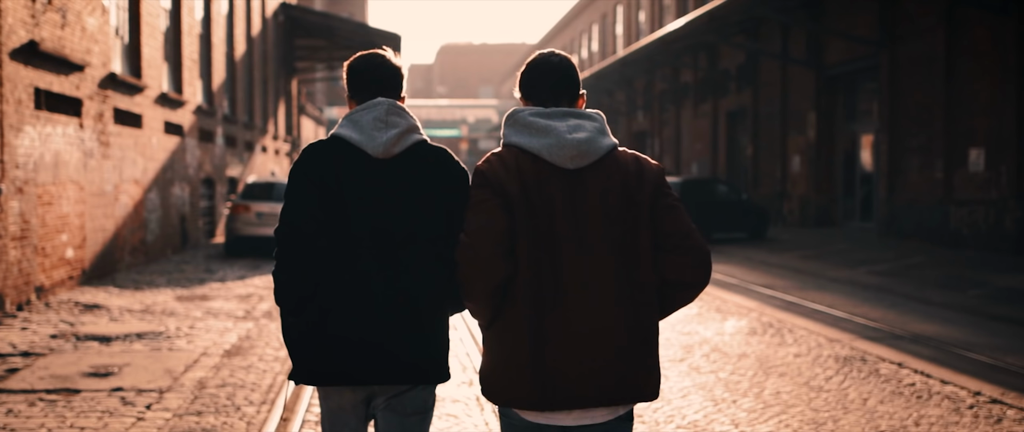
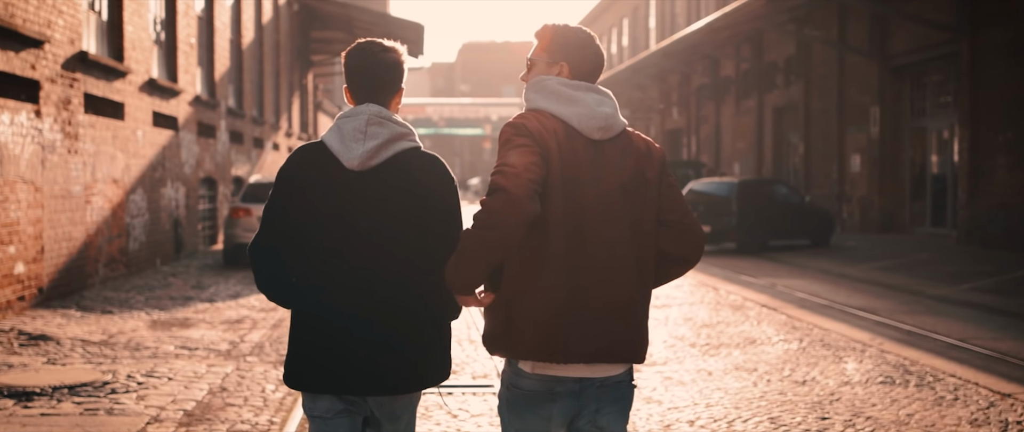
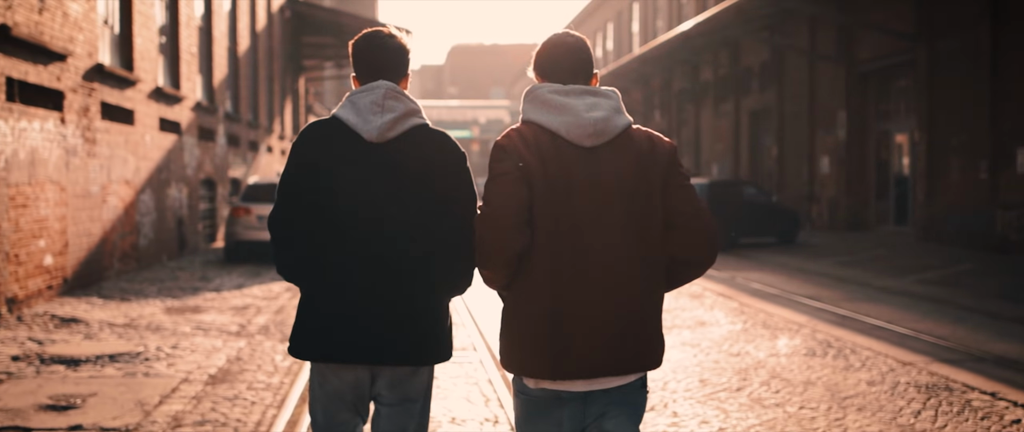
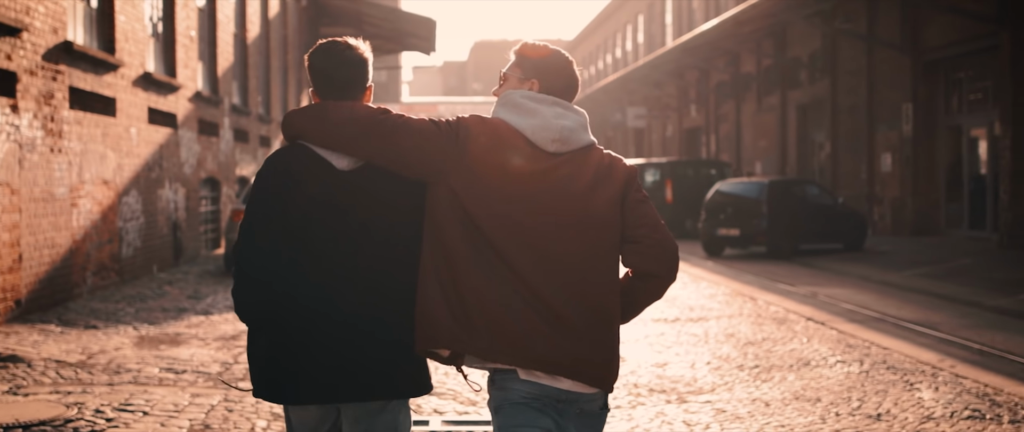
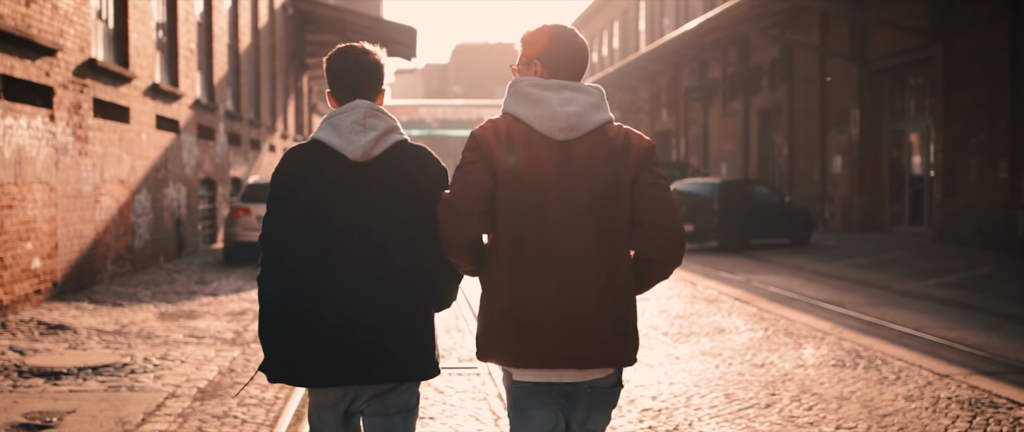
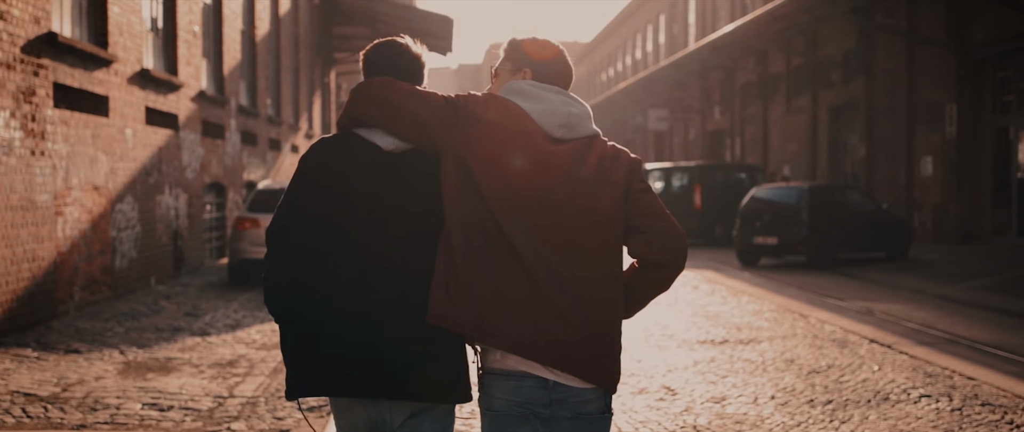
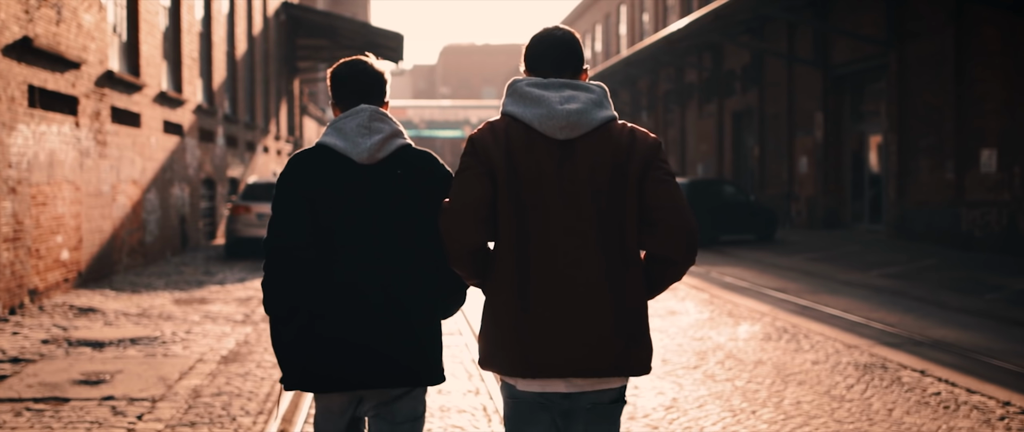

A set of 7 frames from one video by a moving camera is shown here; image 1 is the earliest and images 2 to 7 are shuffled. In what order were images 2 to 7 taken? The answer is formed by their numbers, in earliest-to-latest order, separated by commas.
7, 3, 5, 2, 4, 6
